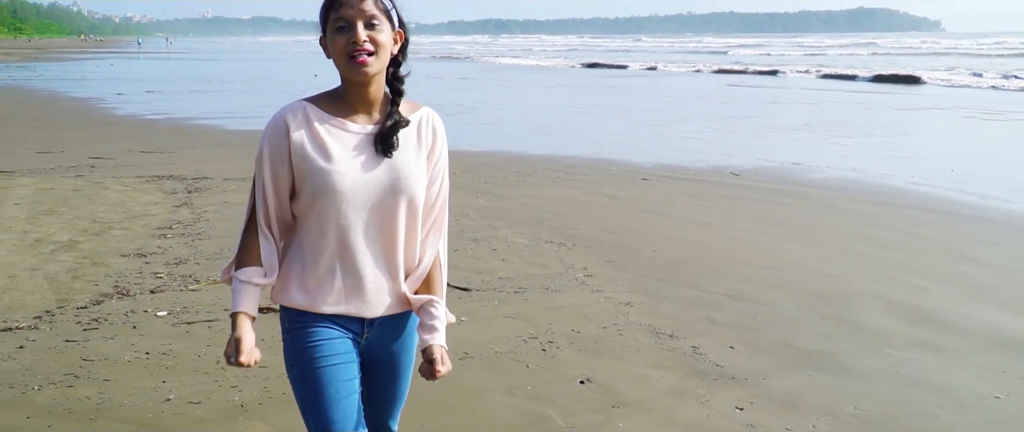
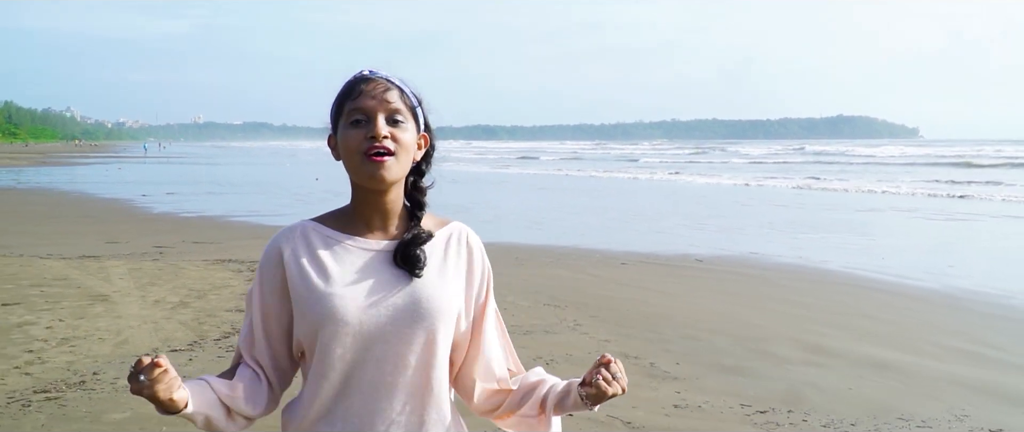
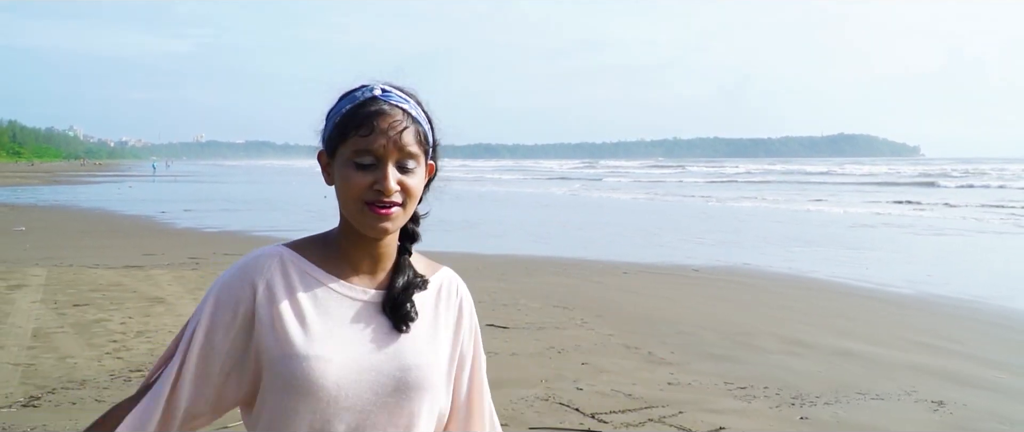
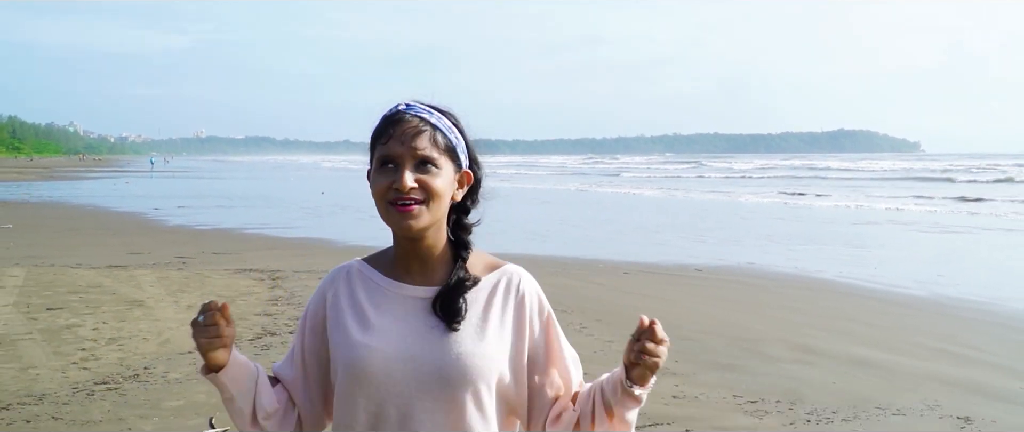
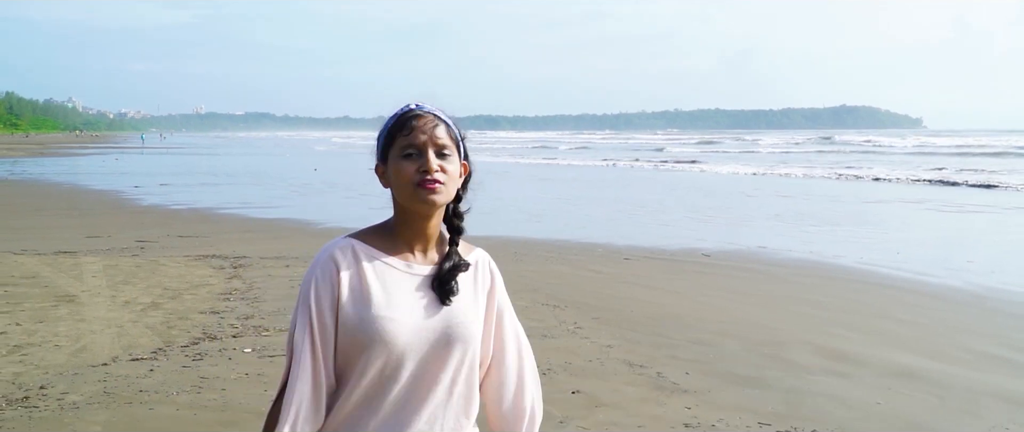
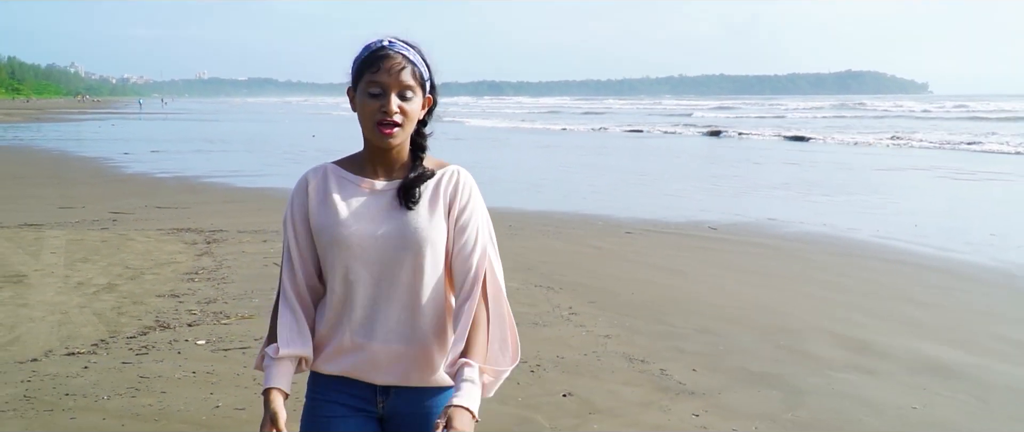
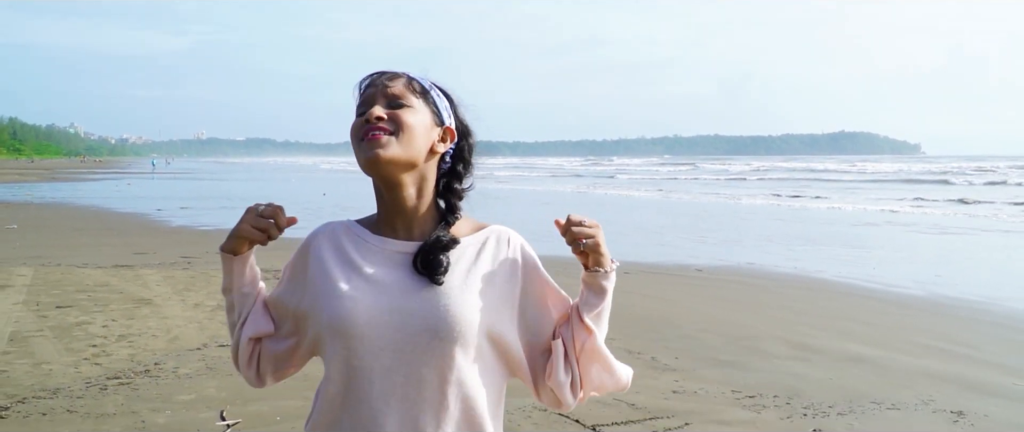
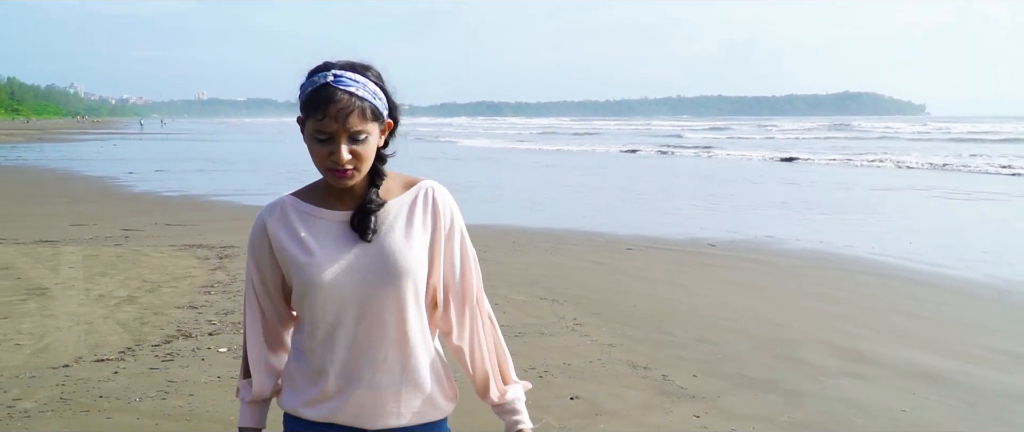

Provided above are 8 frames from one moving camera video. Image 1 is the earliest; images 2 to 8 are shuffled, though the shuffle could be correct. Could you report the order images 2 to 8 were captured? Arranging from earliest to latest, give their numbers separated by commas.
6, 8, 5, 2, 4, 7, 3
